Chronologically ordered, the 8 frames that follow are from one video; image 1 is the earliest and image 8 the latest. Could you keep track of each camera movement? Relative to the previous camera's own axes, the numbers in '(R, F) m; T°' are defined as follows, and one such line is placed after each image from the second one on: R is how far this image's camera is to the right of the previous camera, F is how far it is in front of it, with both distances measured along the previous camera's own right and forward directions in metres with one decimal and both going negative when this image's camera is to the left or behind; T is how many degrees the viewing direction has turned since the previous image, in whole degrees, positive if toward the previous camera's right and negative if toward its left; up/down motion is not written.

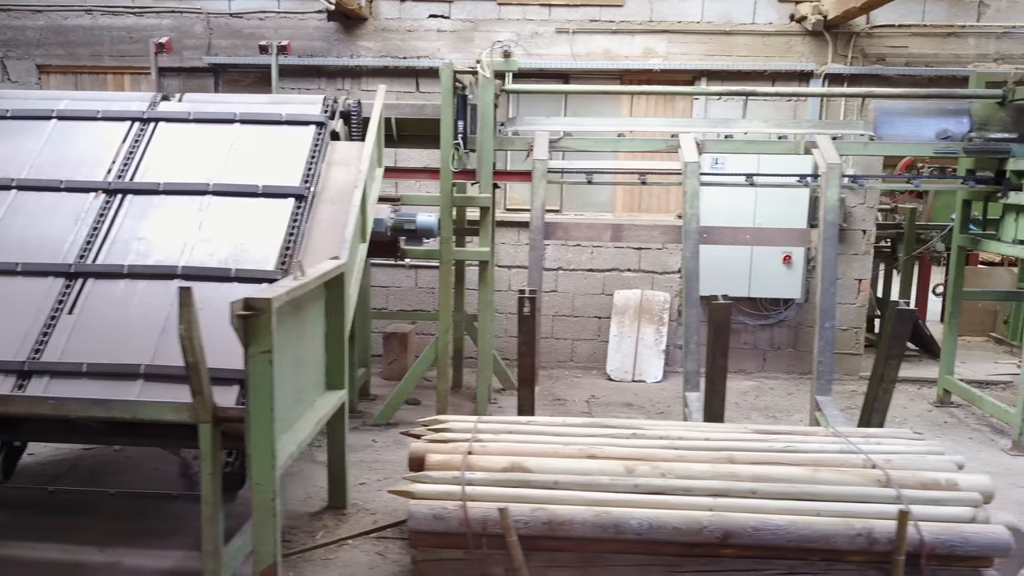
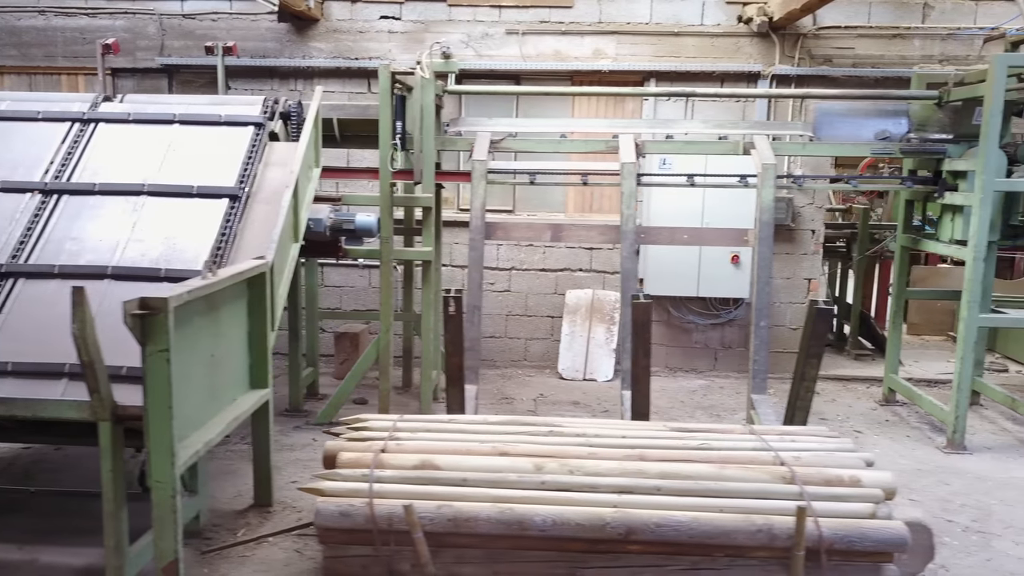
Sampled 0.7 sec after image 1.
(+0.2, 0.0) m; 0°
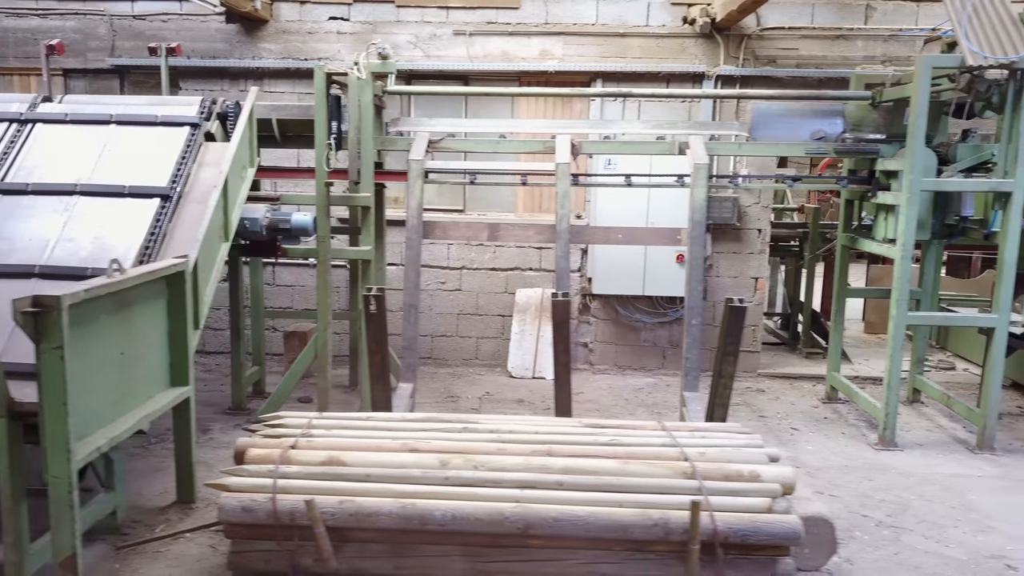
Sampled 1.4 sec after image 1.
(+0.3, 0.0) m; 0°
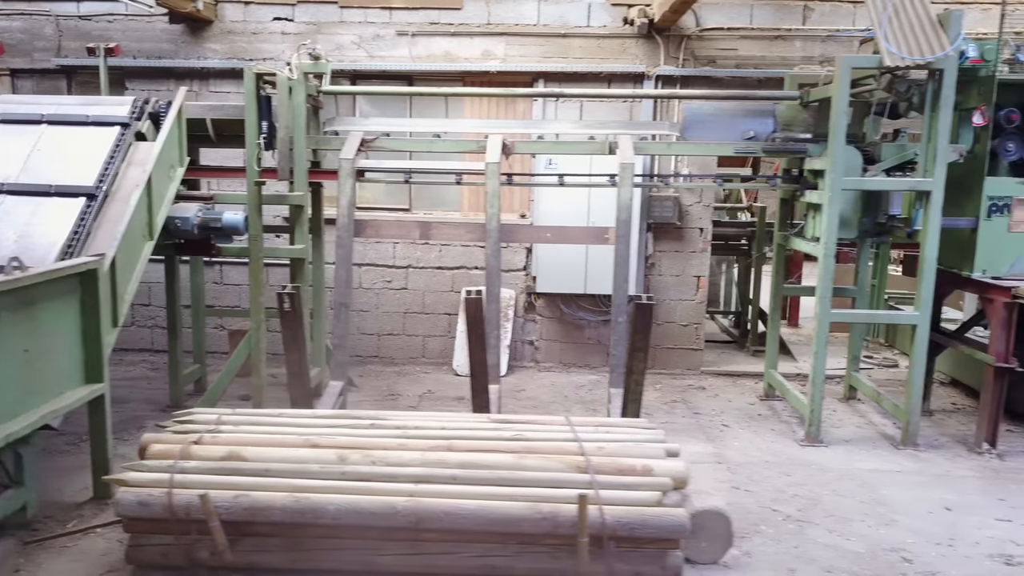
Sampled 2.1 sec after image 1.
(+0.3, 0.0) m; 0°
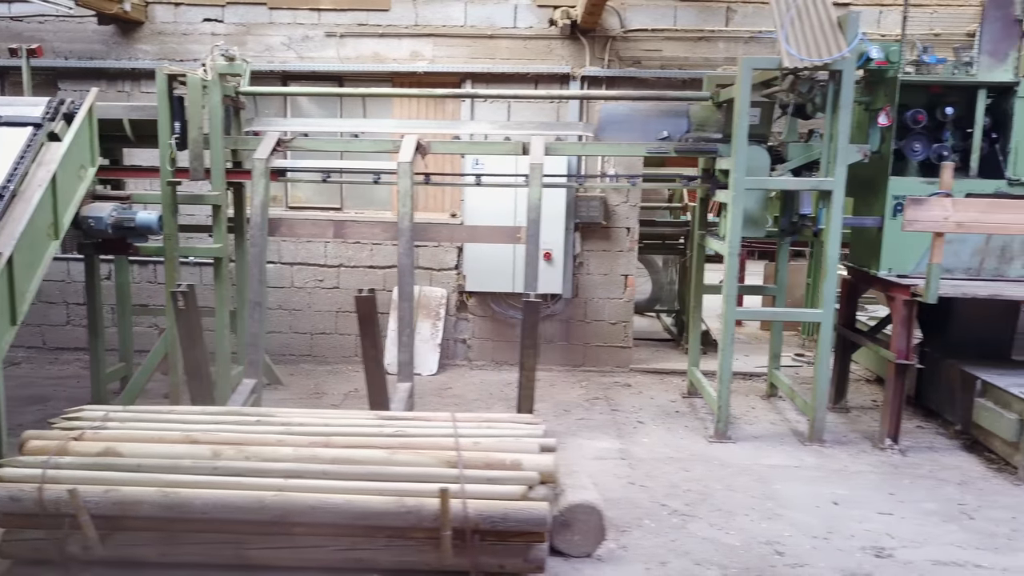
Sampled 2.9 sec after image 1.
(+0.4, 0.0) m; 0°
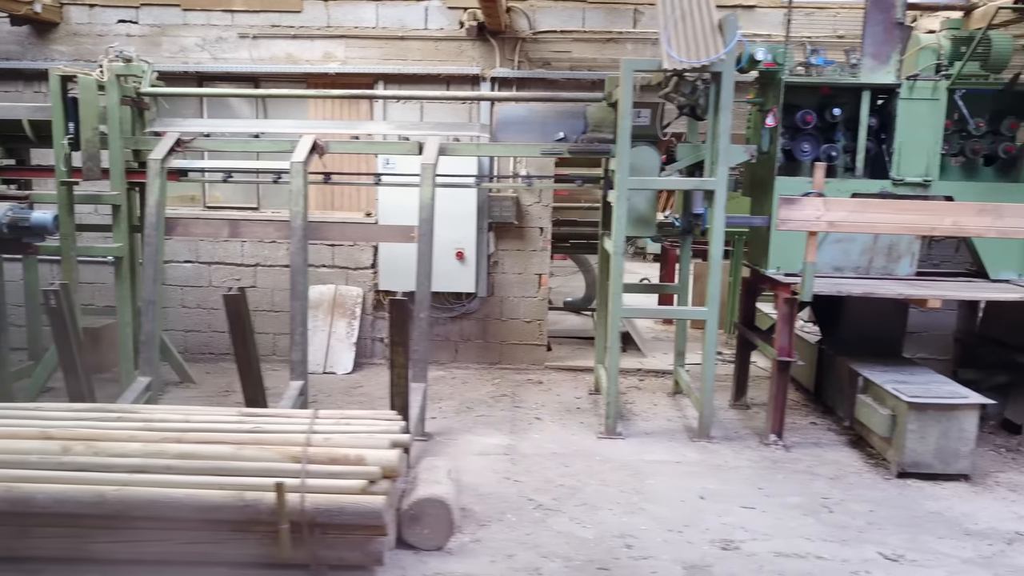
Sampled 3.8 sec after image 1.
(+0.4, -0.1) m; 0°
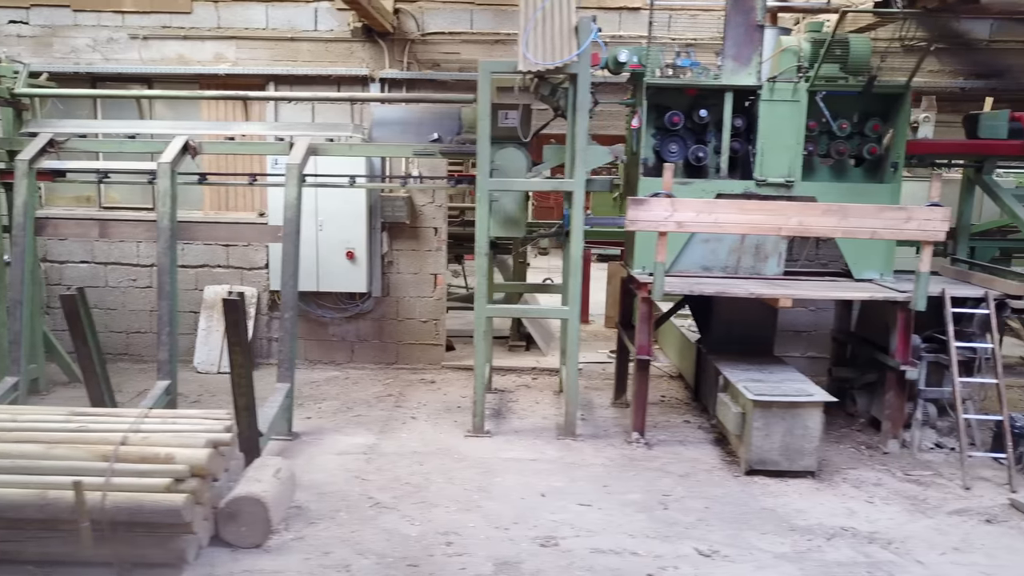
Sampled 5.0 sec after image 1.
(+0.5, 0.0) m; +1°
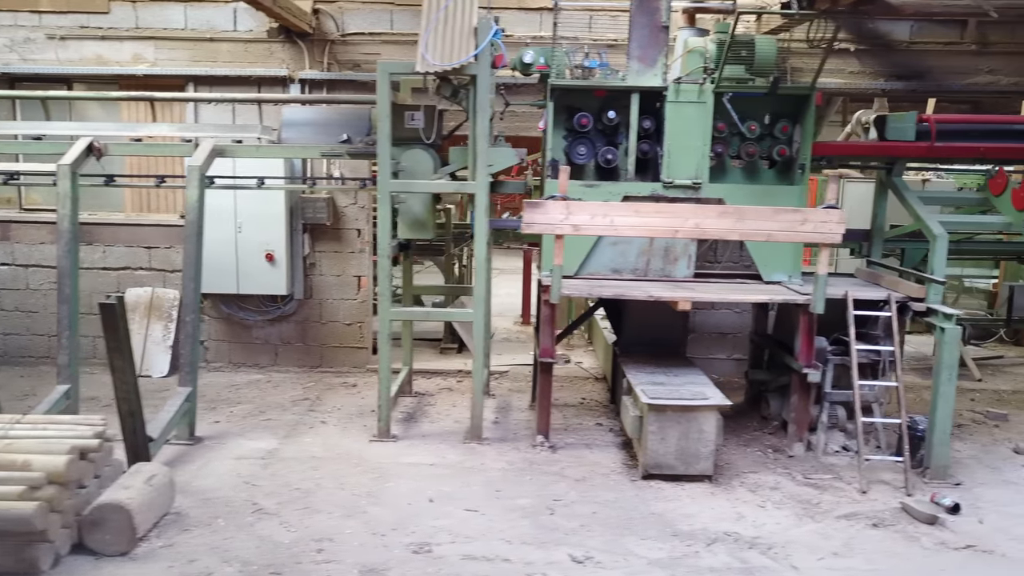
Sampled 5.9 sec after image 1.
(+0.4, 0.0) m; +1°
